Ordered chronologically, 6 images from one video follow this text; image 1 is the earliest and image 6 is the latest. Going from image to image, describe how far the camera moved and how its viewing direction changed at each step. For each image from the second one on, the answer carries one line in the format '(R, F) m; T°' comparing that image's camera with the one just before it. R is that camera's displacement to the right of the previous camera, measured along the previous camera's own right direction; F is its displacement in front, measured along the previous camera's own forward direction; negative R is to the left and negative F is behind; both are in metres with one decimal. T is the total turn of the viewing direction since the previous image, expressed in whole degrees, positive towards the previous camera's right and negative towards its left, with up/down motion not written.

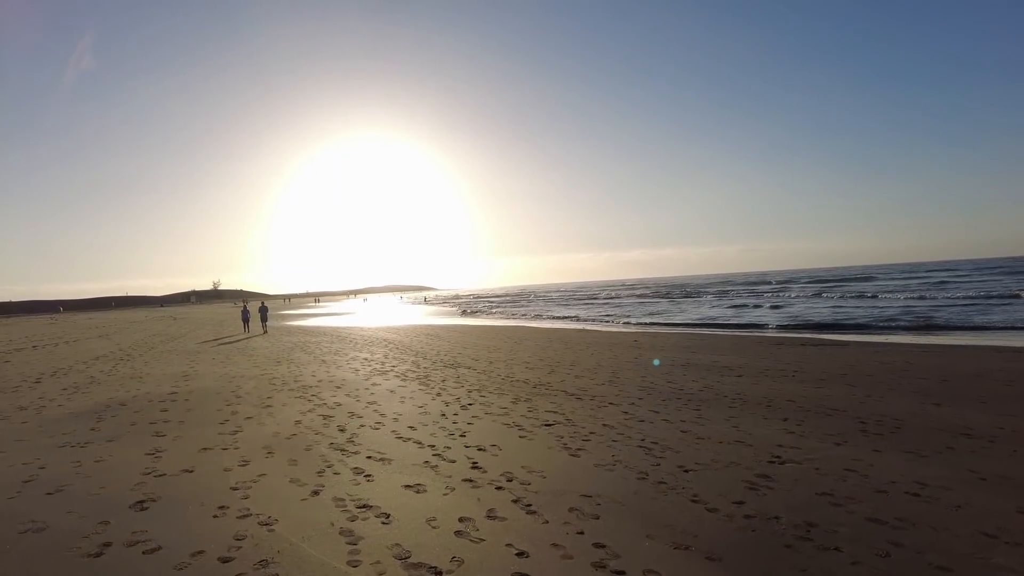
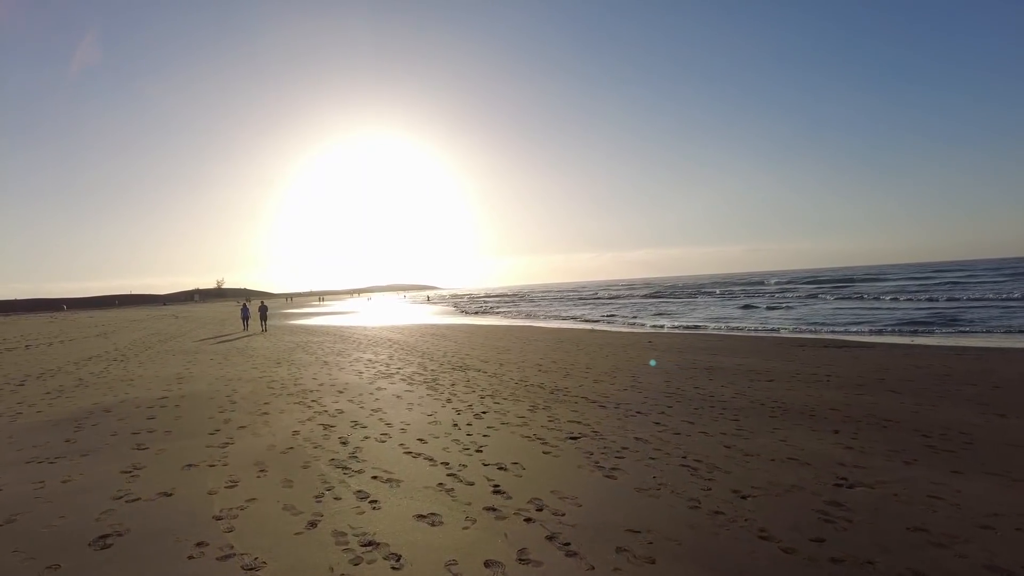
(-0.2, +0.8) m; 0°
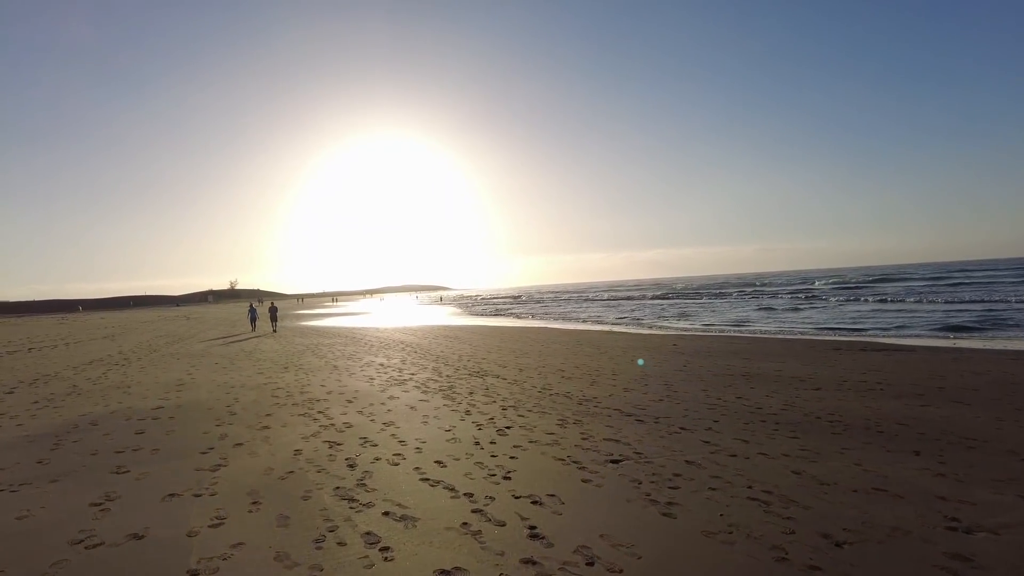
(-0.2, +0.9) m; -1°
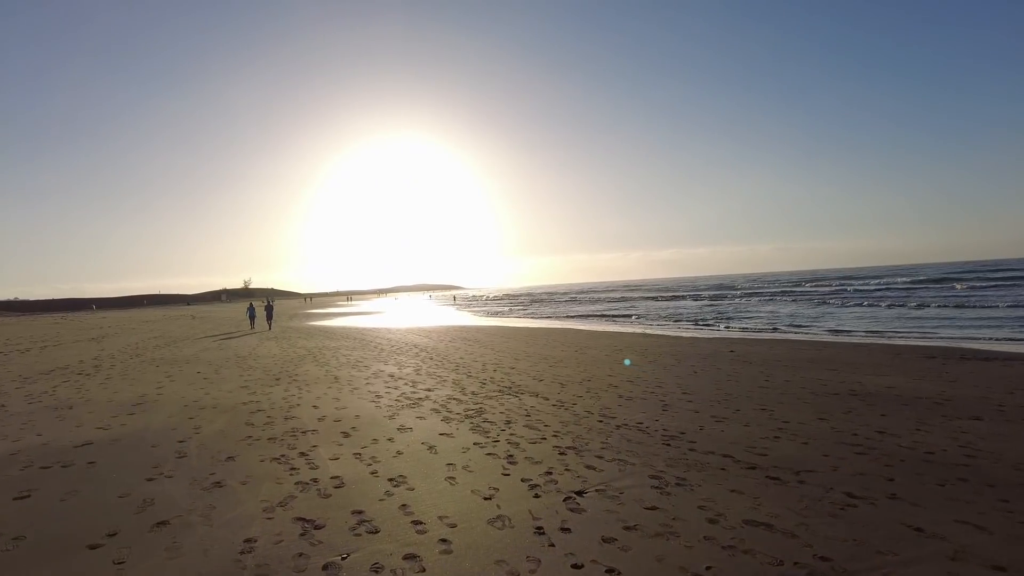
(-0.5, +2.6) m; -1°
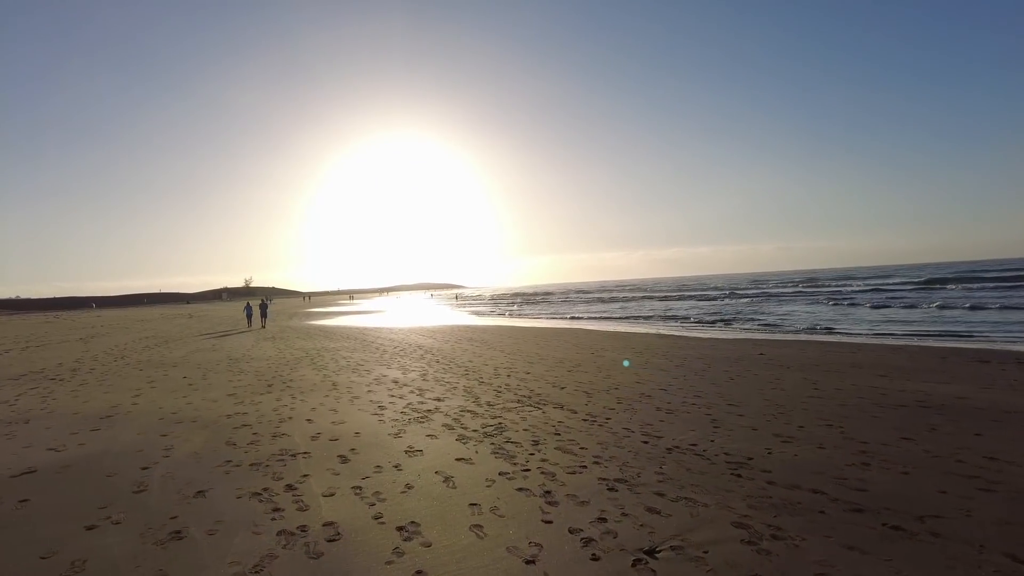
(-0.3, +1.2) m; 0°
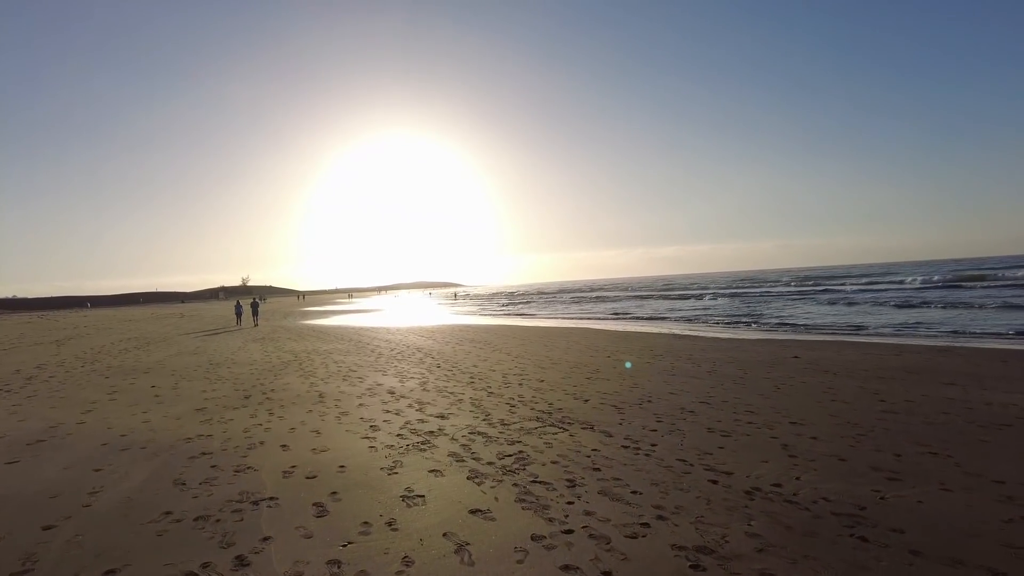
(-0.2, +1.5) m; 0°
